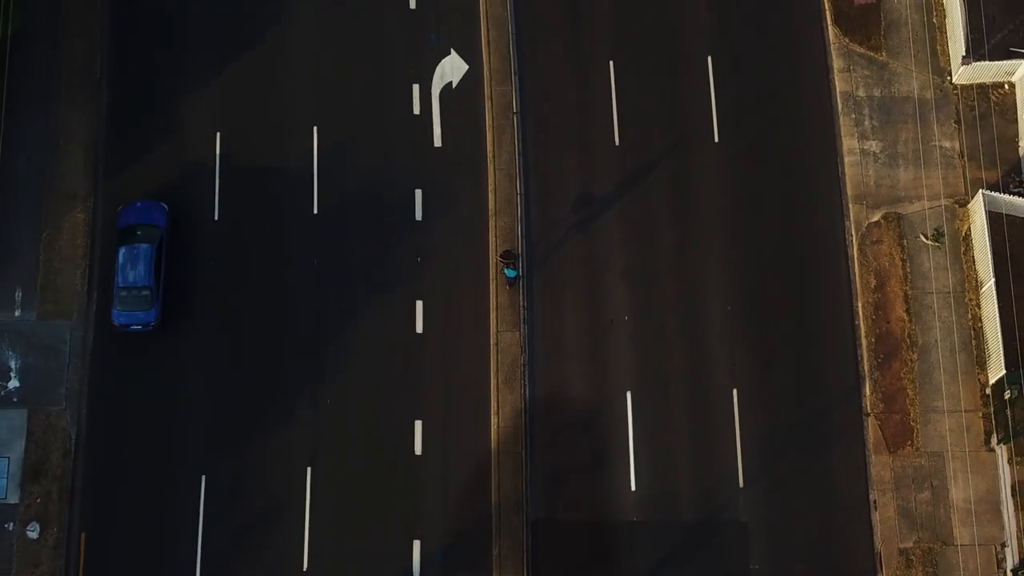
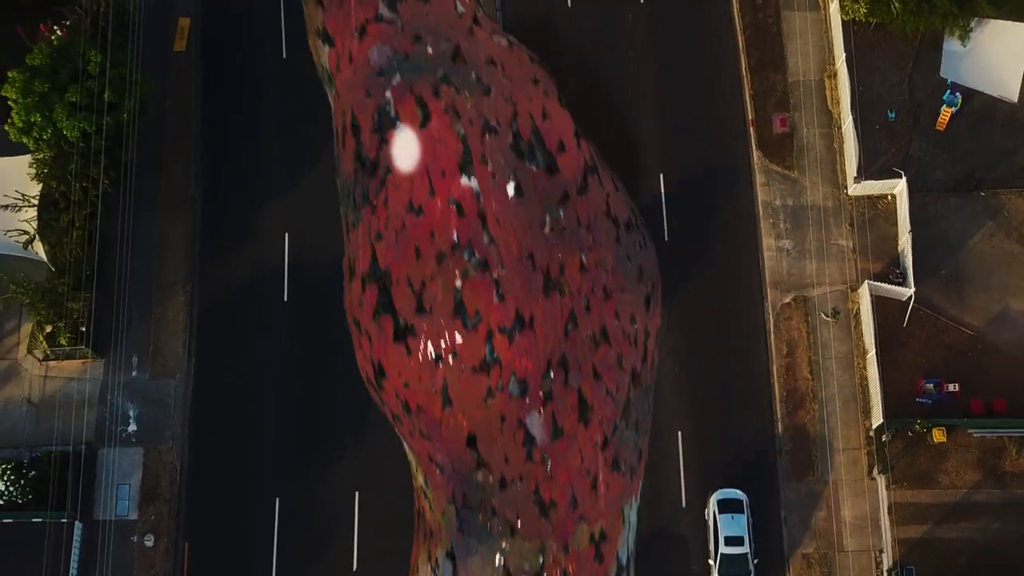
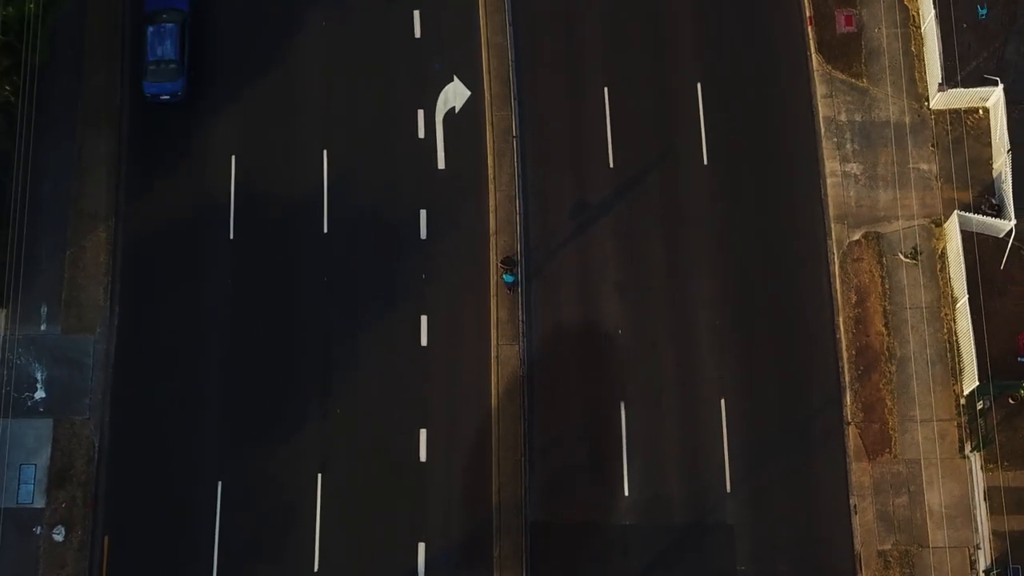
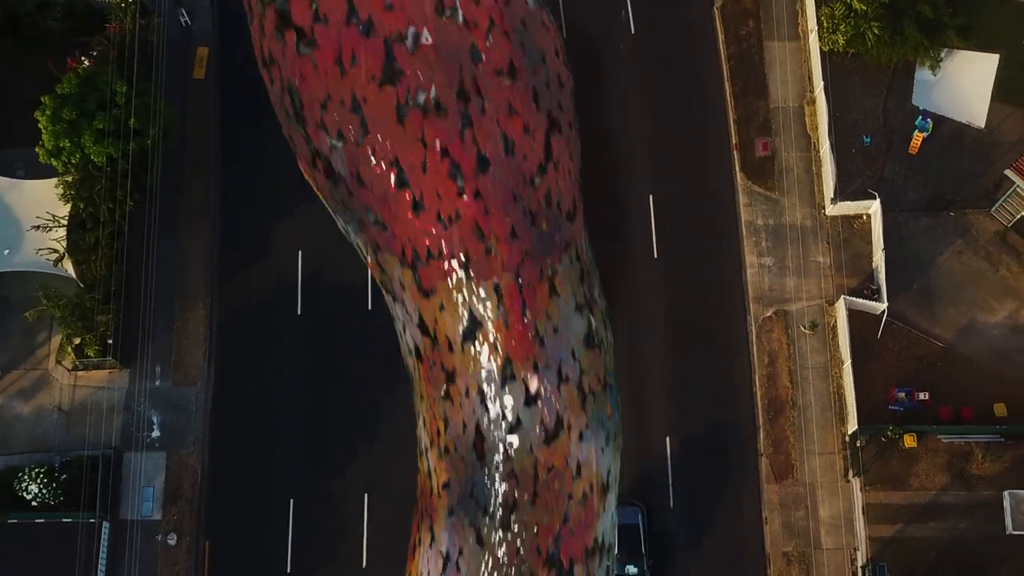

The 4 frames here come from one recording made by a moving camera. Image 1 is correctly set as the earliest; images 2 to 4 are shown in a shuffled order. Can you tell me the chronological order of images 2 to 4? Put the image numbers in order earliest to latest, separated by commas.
3, 2, 4
